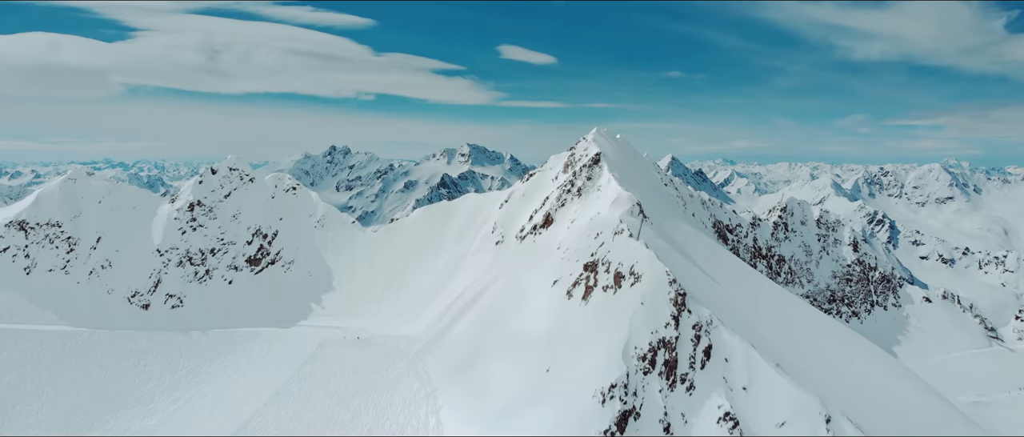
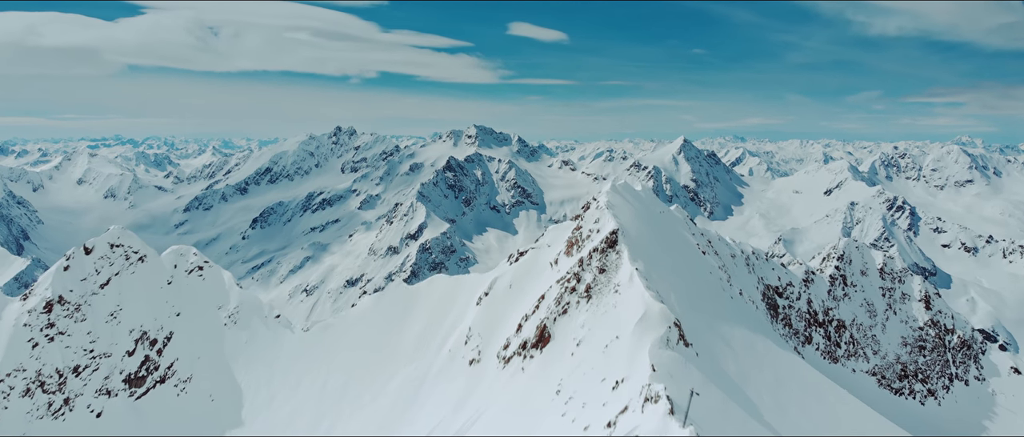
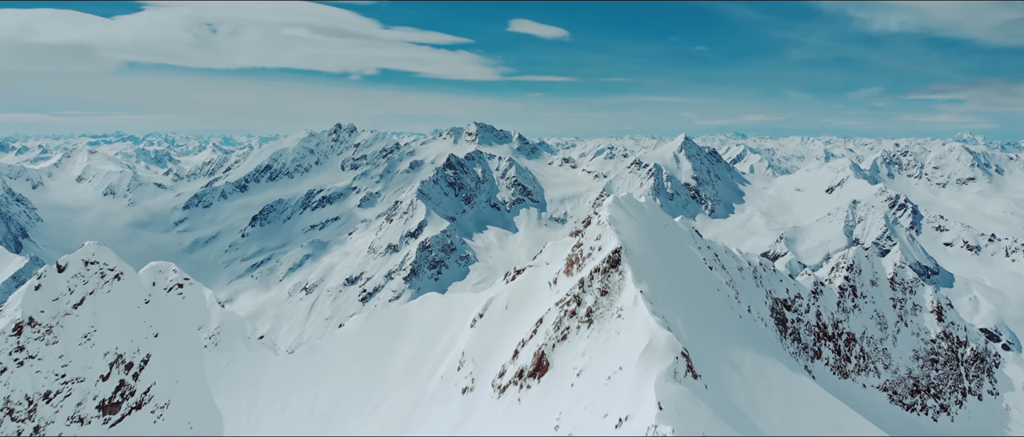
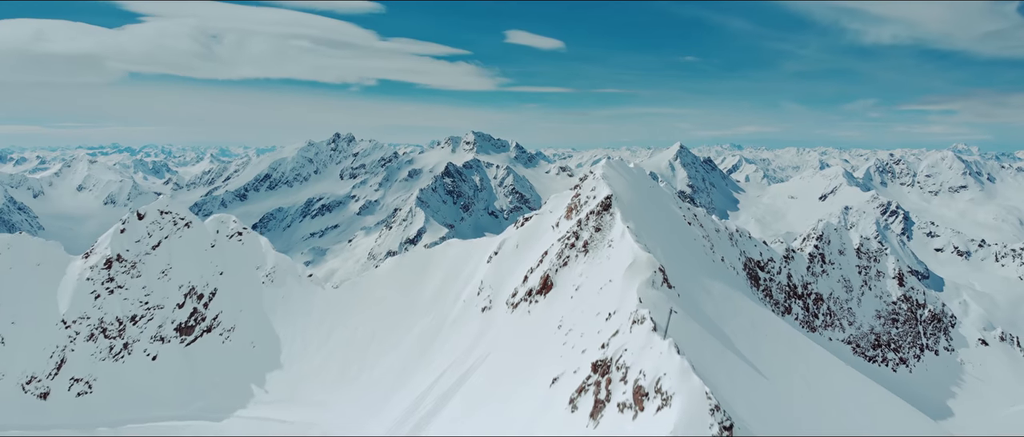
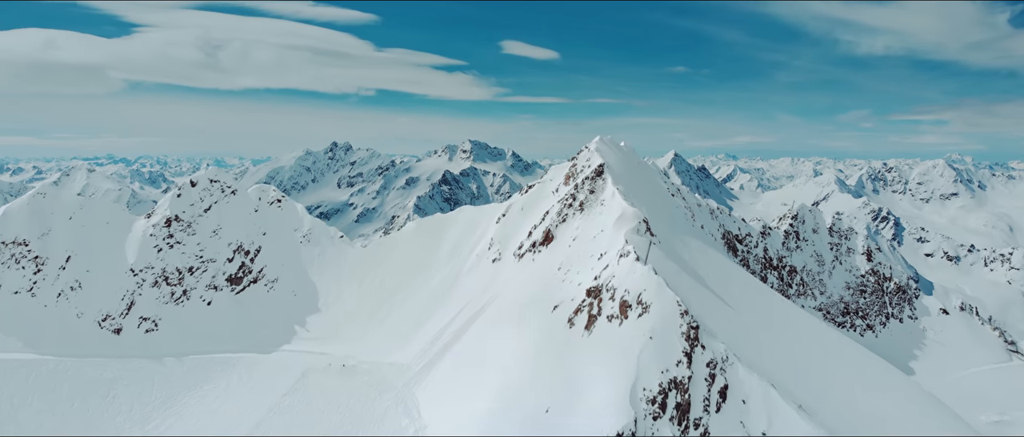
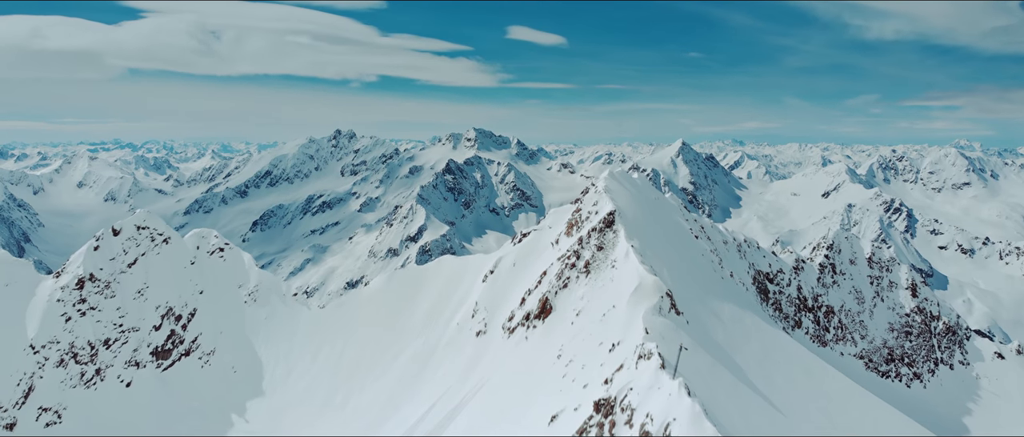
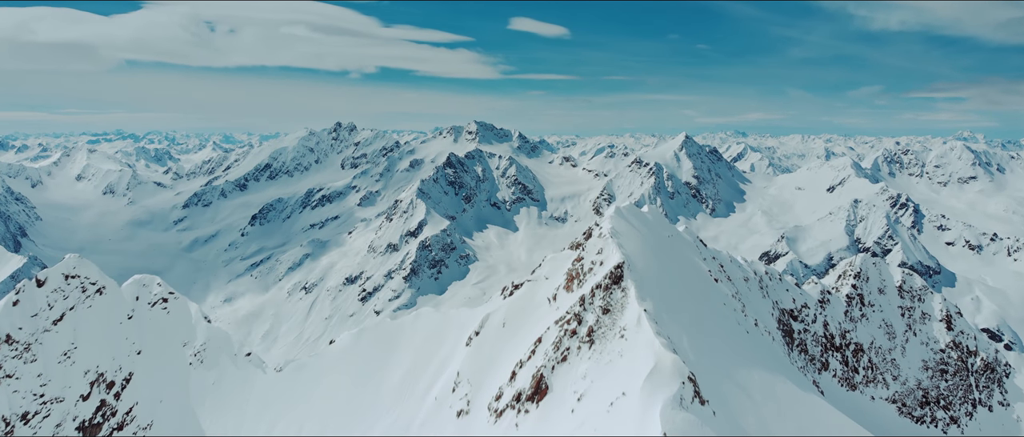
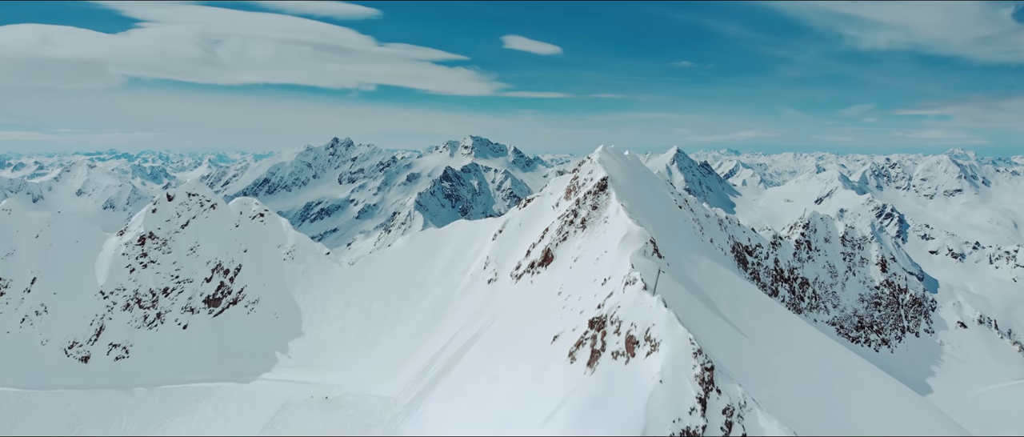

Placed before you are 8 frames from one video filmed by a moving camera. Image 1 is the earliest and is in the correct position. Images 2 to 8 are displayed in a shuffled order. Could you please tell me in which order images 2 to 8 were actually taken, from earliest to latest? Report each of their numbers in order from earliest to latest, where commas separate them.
5, 8, 4, 6, 2, 3, 7
